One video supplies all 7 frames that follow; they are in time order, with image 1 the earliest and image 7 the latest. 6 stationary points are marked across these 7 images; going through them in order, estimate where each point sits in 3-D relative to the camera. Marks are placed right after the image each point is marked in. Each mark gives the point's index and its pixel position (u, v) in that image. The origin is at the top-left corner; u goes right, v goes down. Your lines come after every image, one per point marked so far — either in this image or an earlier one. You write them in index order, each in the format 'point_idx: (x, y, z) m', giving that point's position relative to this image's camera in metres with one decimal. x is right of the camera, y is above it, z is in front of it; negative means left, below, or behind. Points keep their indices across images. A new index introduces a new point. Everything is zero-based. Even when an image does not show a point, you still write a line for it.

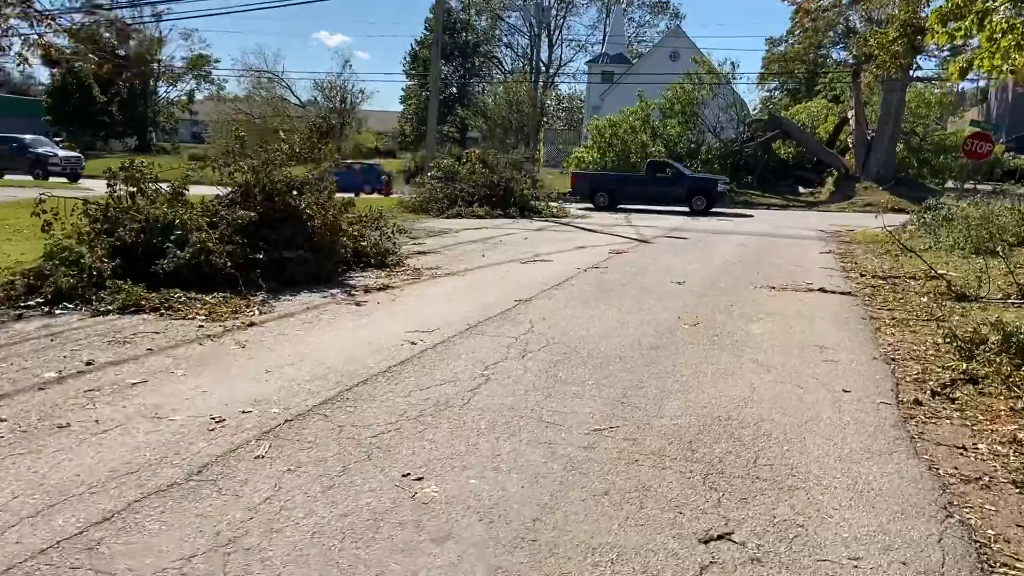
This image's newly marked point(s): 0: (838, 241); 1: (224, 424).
0: (+7.5, +1.1, +17.8) m
1: (-1.7, -0.8, +4.6) m
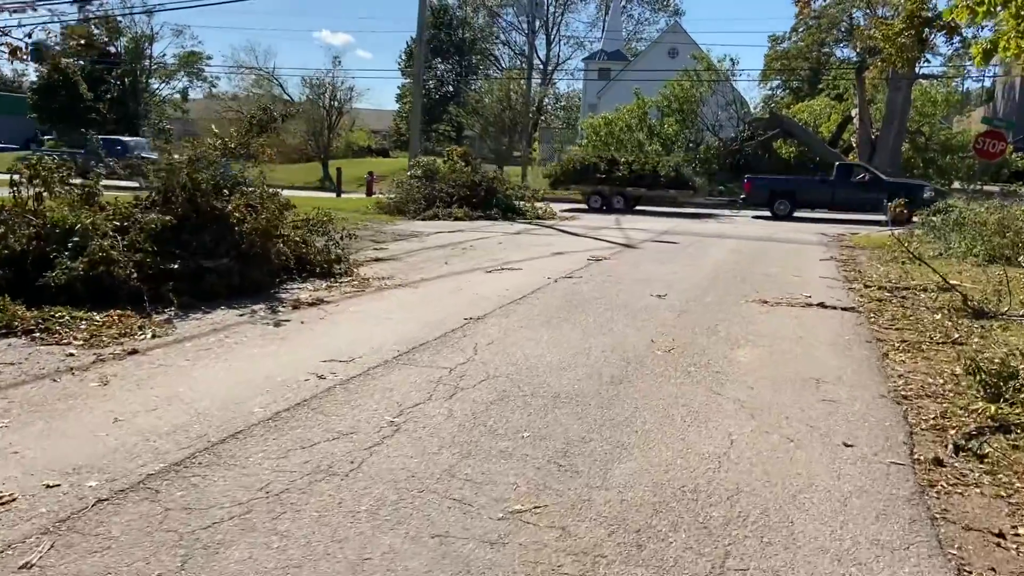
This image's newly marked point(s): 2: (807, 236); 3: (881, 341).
0: (+7.1, +0.9, +16.6) m
1: (-2.3, -1.0, +3.5) m
2: (+7.2, +1.3, +19.0) m
3: (+3.7, -0.5, +7.7) m
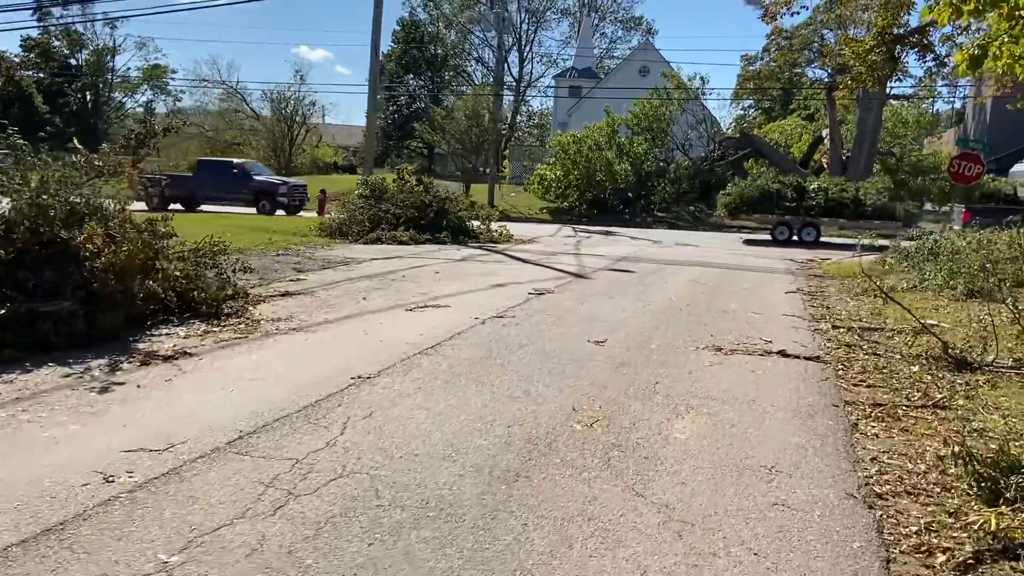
0: (+6.0, +0.2, +15.5) m
1: (-3.0, -1.3, +2.0) m
2: (+6.1, +0.6, +17.8) m
3: (+2.9, -1.0, +6.5) m
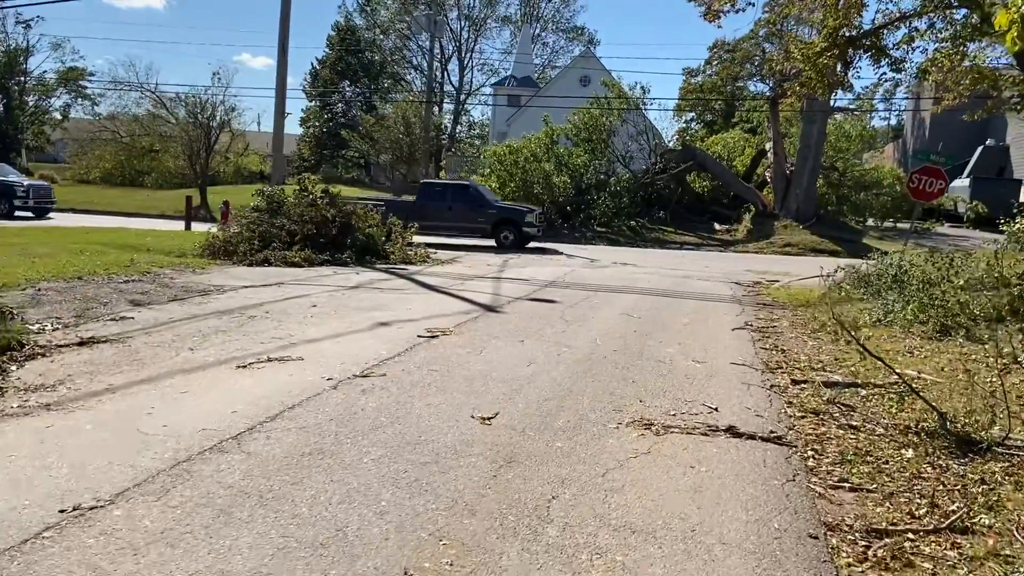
0: (+4.3, -0.3, +13.6) m
1: (-3.7, -1.7, -0.5) m
2: (+4.3, 0.0, +16.0) m
3: (+1.8, -1.4, +4.4) m
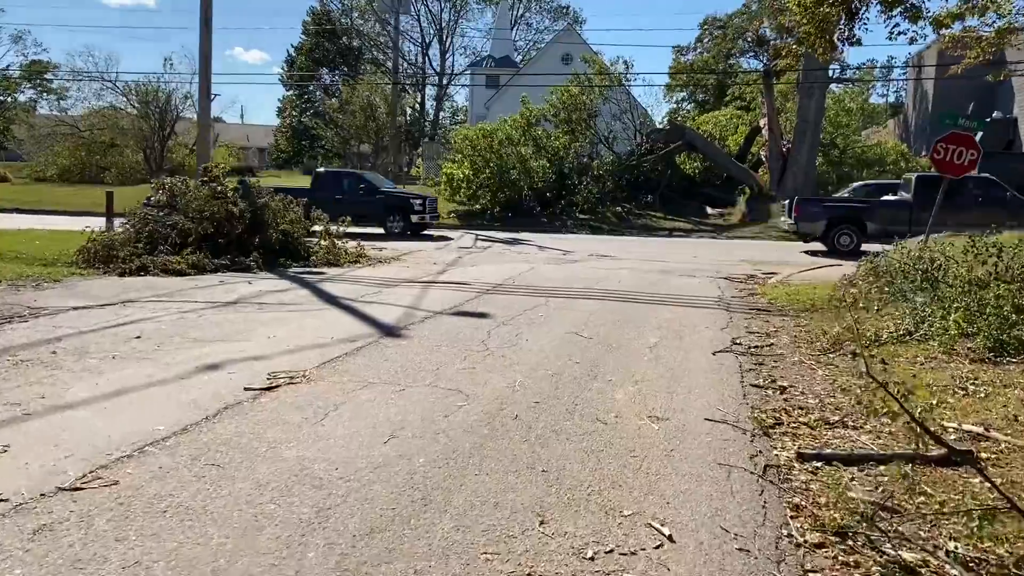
0: (+3.3, -0.3, +10.7) m
1: (-4.6, -2.1, -3.3) m
2: (+3.3, 0.0, +13.1) m
3: (+0.9, -1.6, +1.6) m
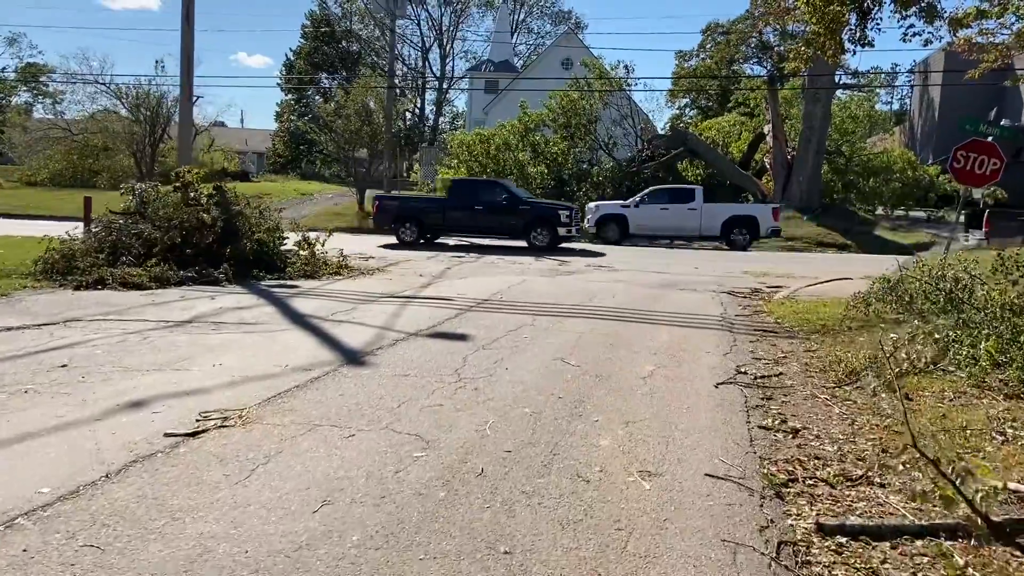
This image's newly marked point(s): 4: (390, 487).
0: (+3.1, -0.6, +9.9) m
1: (-4.9, -2.2, -4.2) m
2: (+3.1, -0.3, +12.2) m
3: (+0.6, -1.8, +0.7) m
4: (-0.7, -1.2, +4.5) m
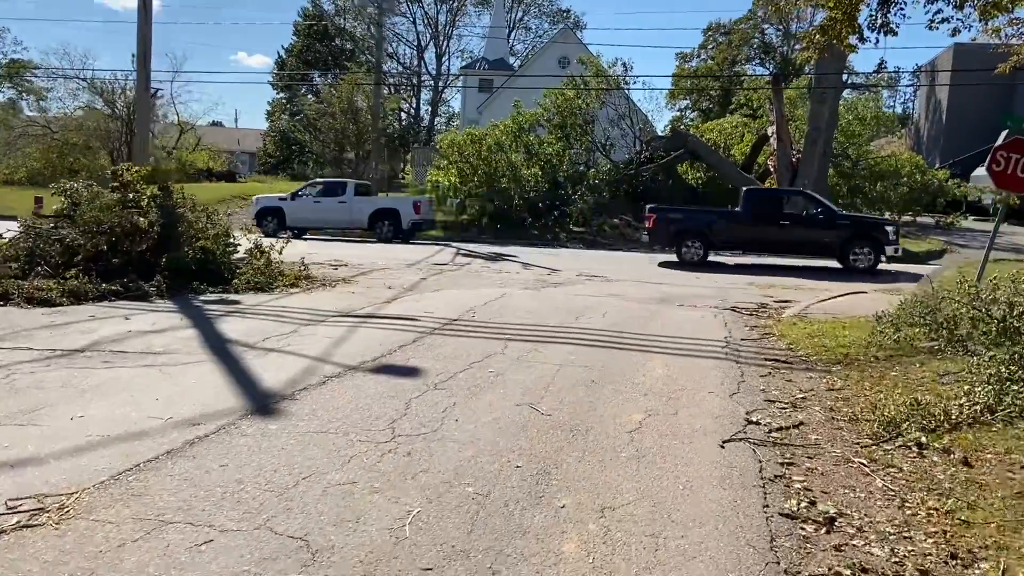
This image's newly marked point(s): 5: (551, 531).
0: (+2.7, -0.8, +8.3) m
1: (-5.3, -2.4, -5.7) m
2: (+2.7, -0.5, +10.7) m
3: (+0.3, -2.0, -0.9) m
4: (-1.1, -1.4, +3.0) m
5: (+0.2, -1.3, +4.1) m
